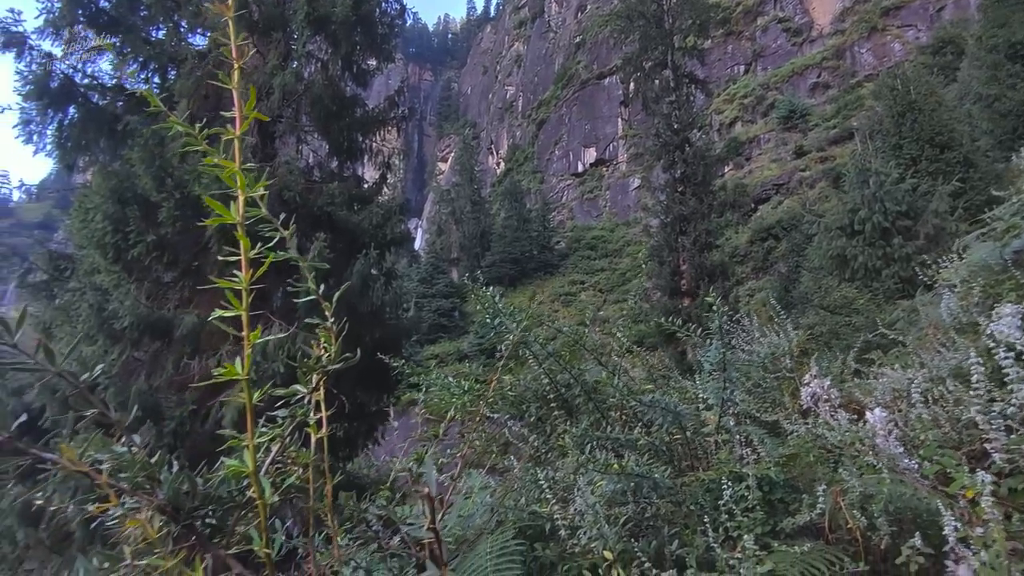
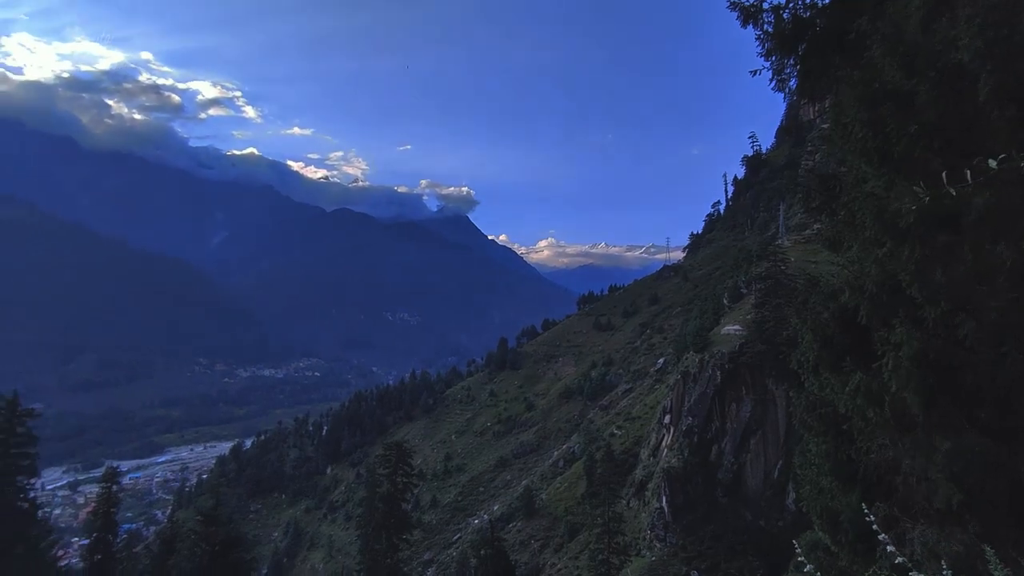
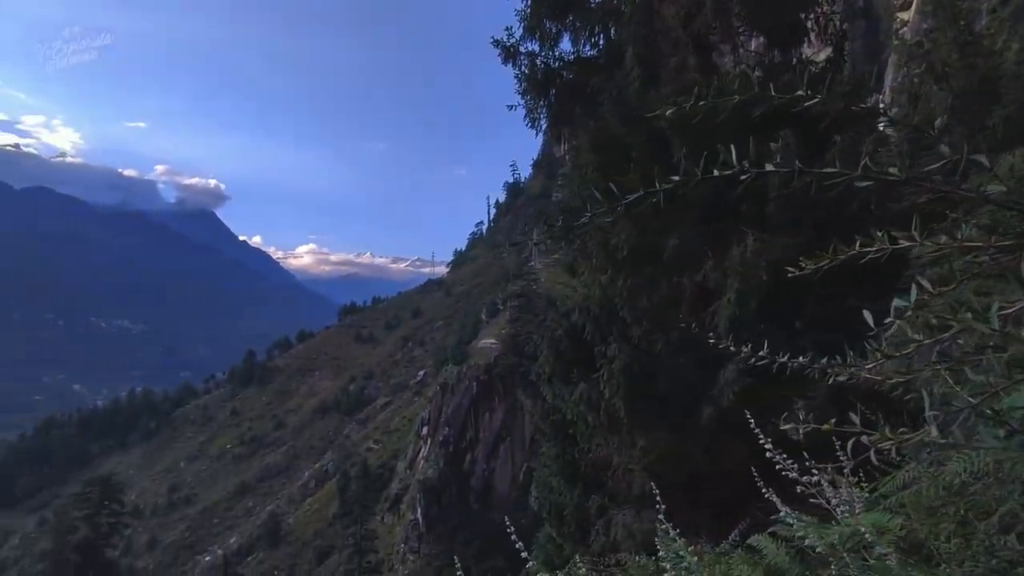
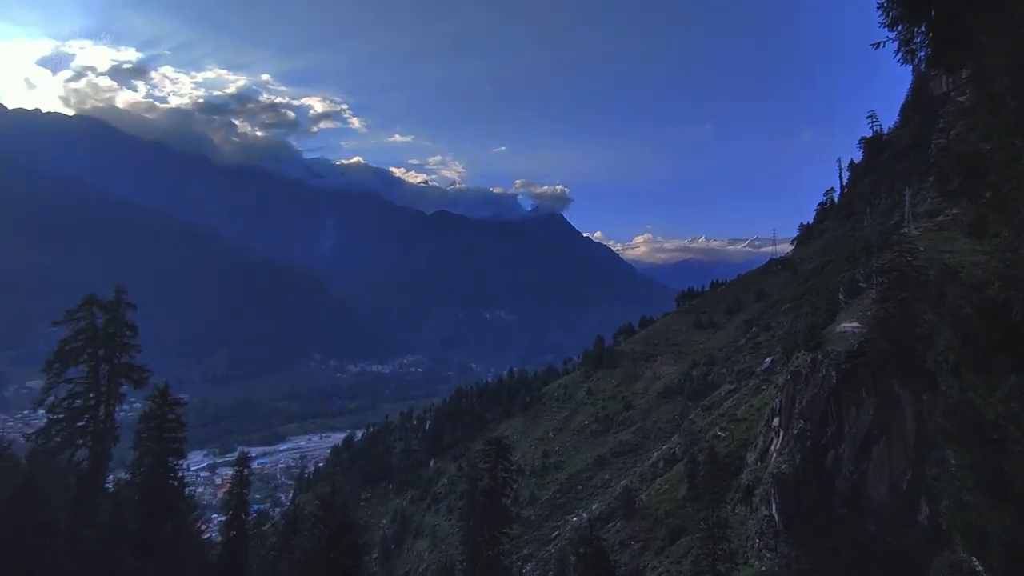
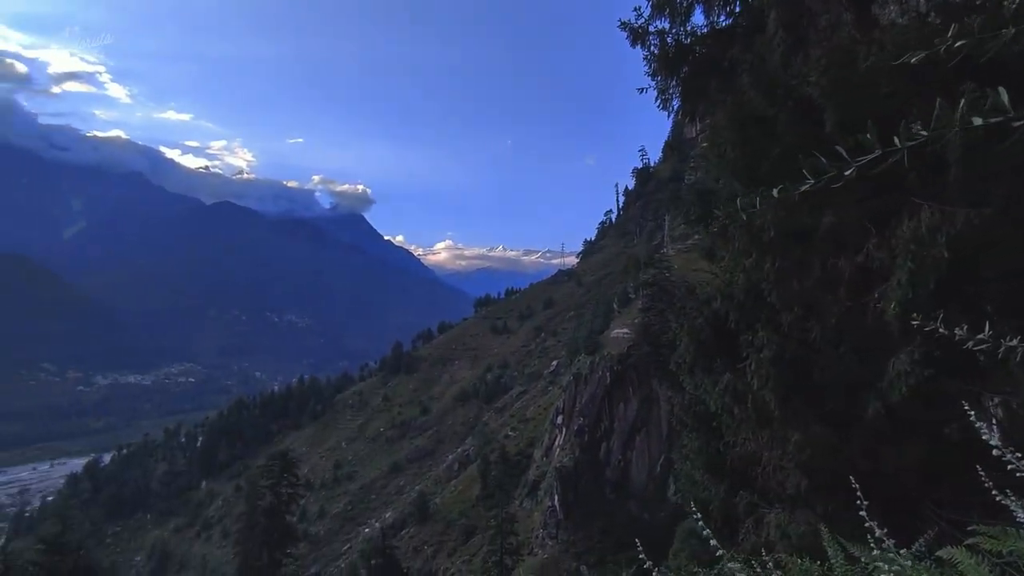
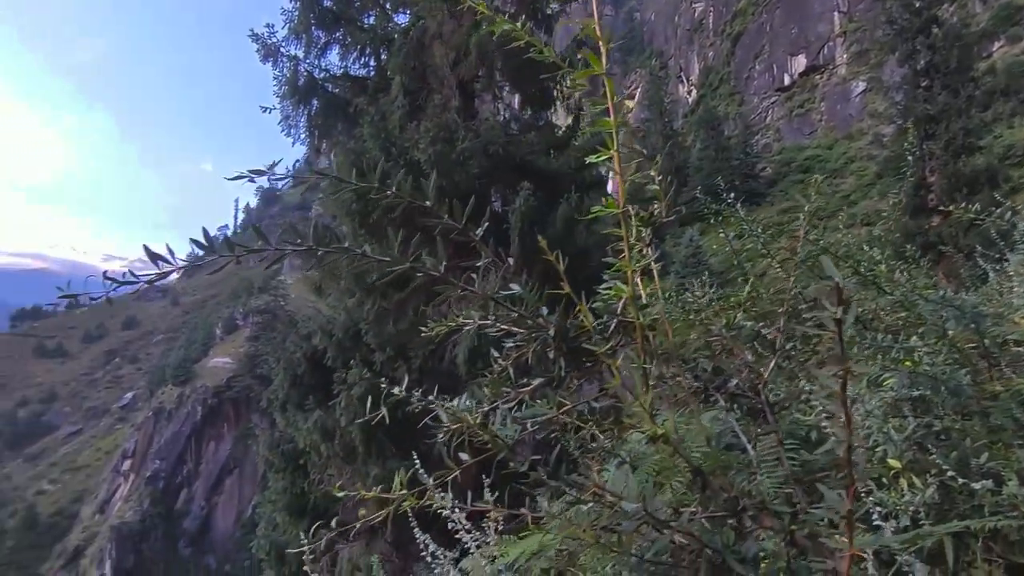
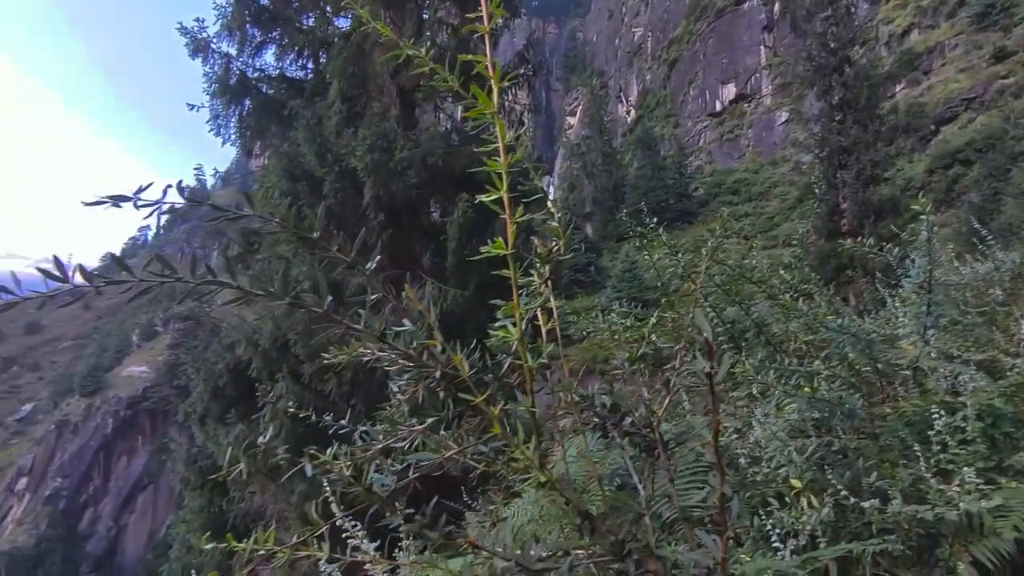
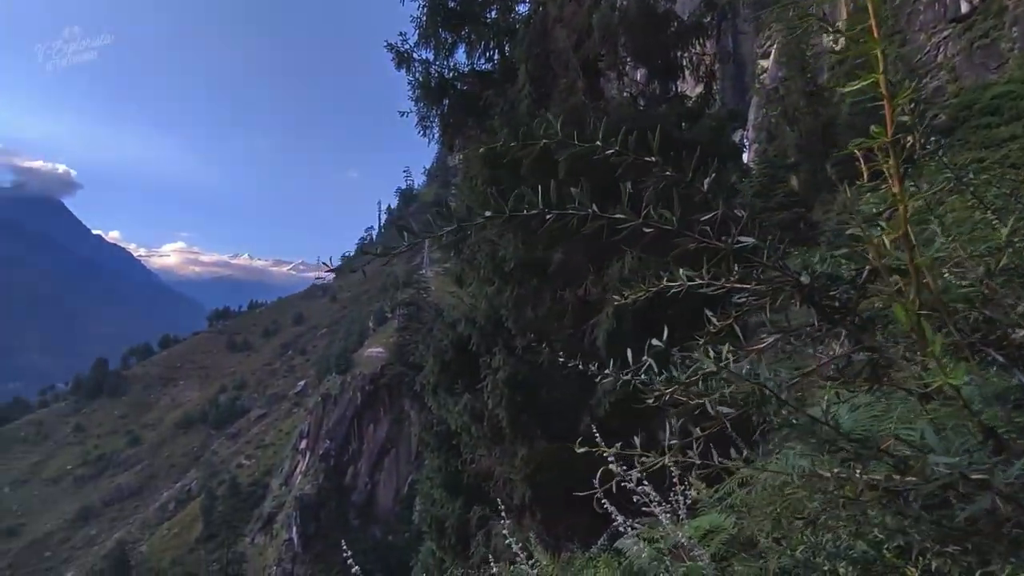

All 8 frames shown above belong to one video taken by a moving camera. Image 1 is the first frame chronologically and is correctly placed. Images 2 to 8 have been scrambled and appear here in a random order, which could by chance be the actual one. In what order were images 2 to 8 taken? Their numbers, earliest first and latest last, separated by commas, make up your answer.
7, 6, 8, 3, 5, 2, 4
